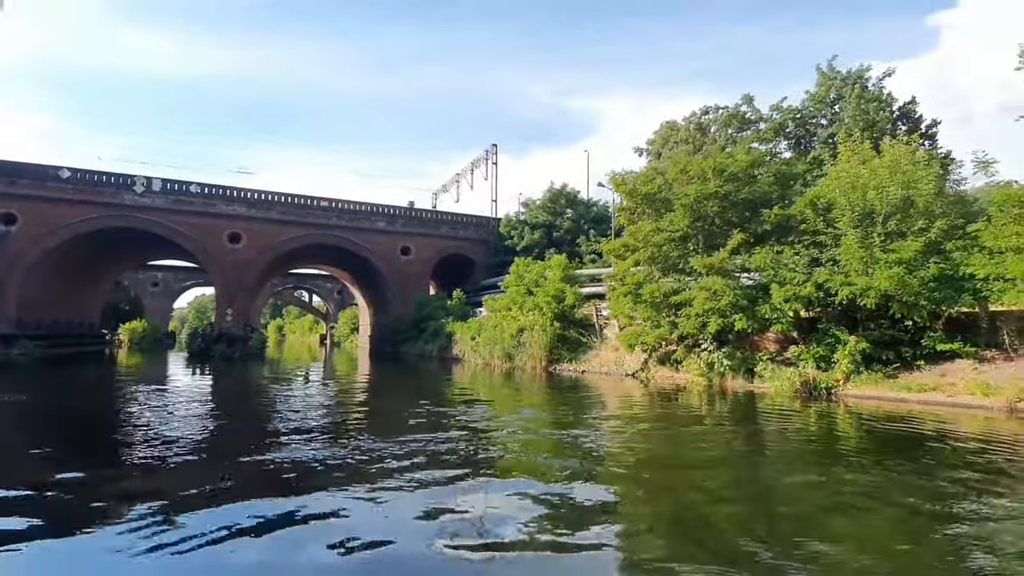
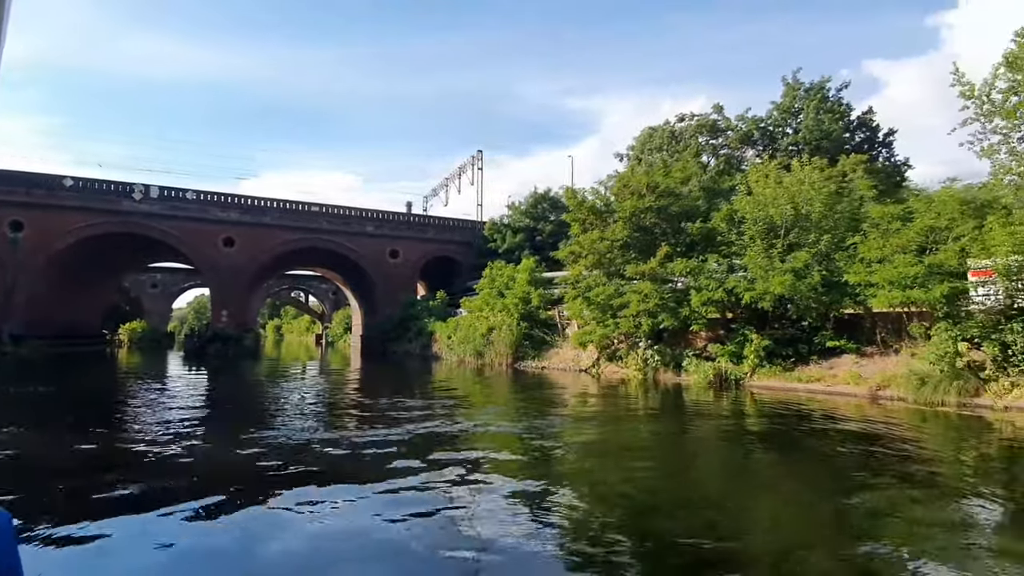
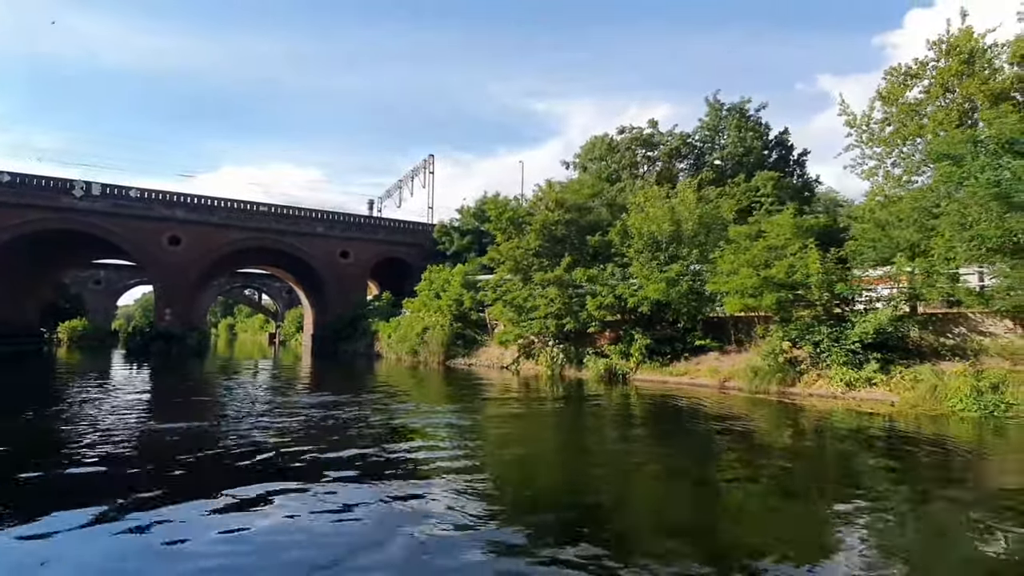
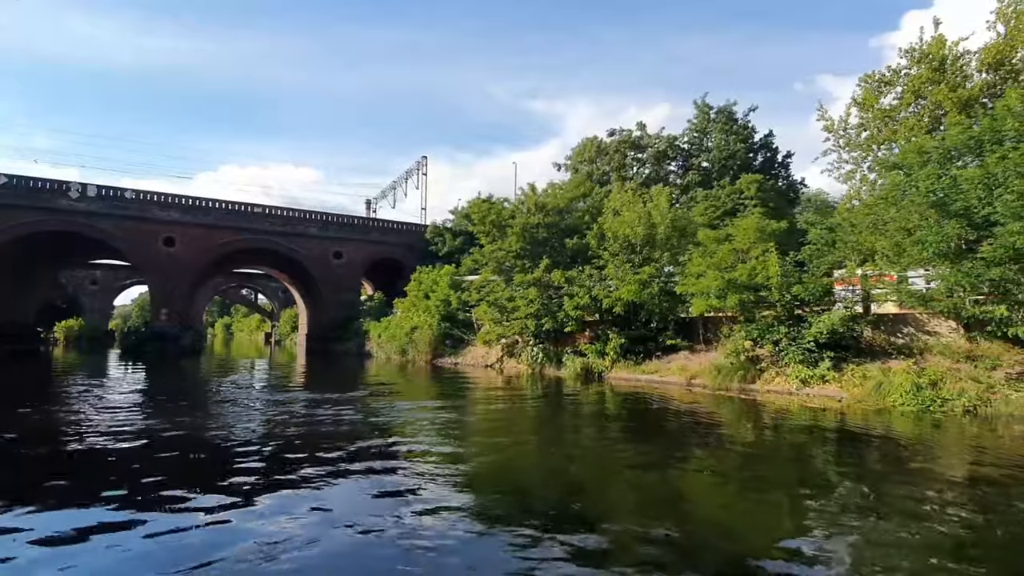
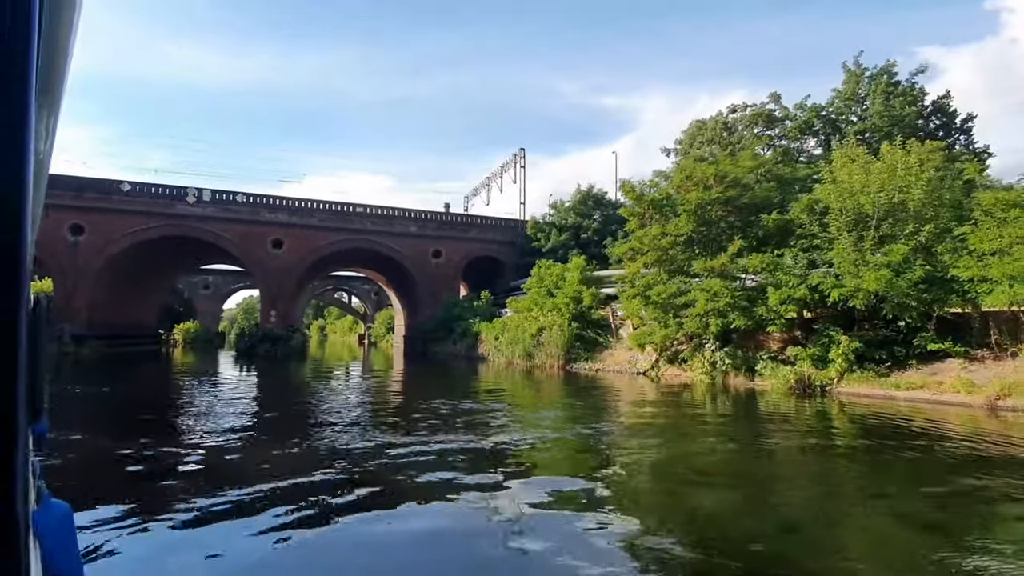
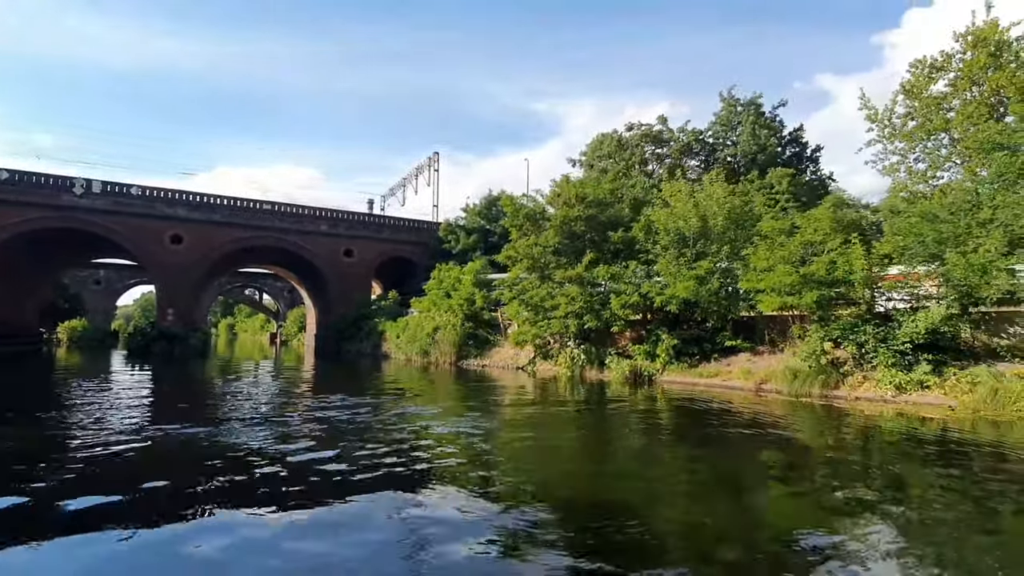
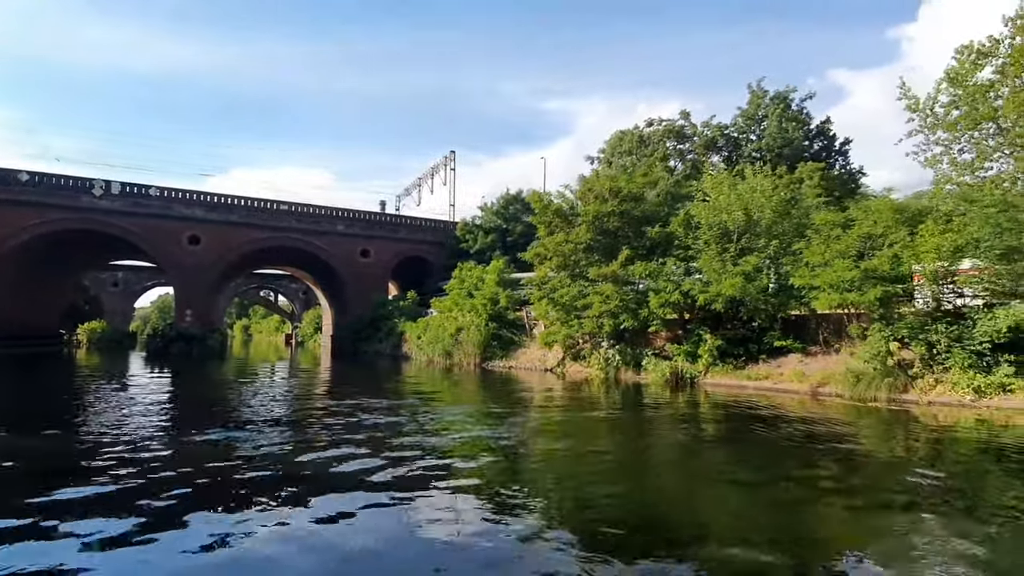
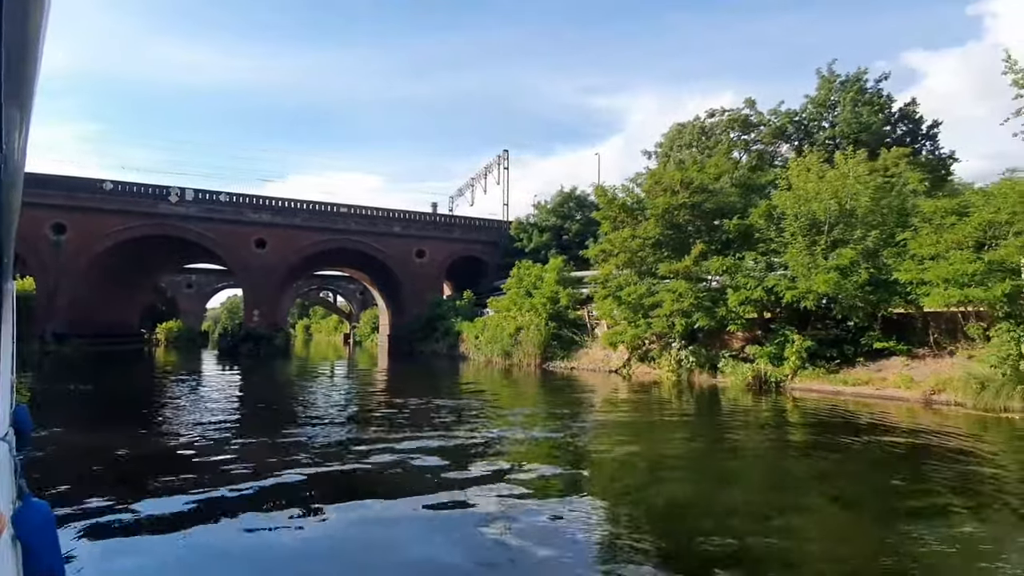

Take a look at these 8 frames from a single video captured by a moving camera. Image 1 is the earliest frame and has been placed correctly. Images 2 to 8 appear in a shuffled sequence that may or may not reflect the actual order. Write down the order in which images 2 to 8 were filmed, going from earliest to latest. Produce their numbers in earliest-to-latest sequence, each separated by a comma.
5, 8, 2, 7, 6, 3, 4
